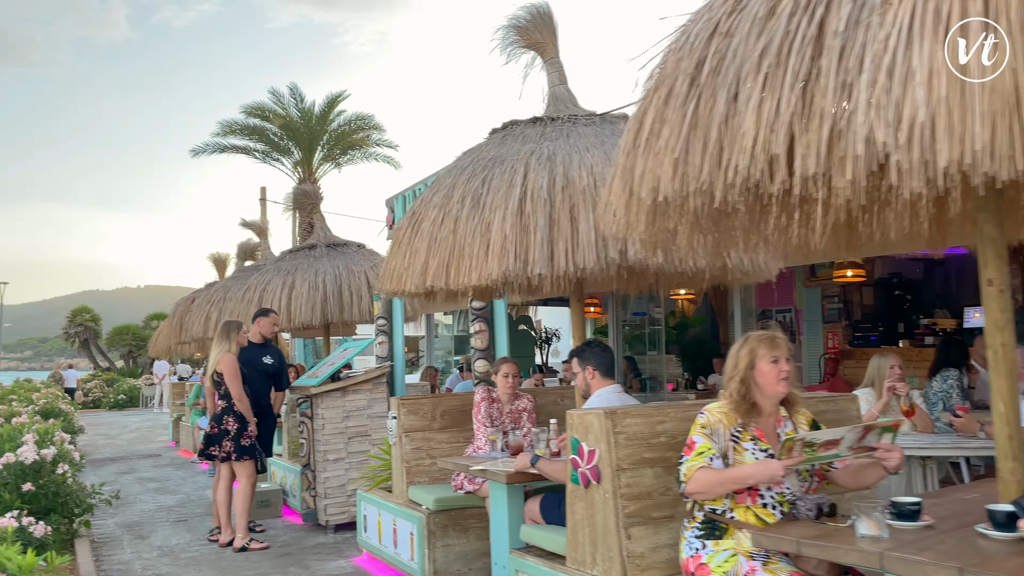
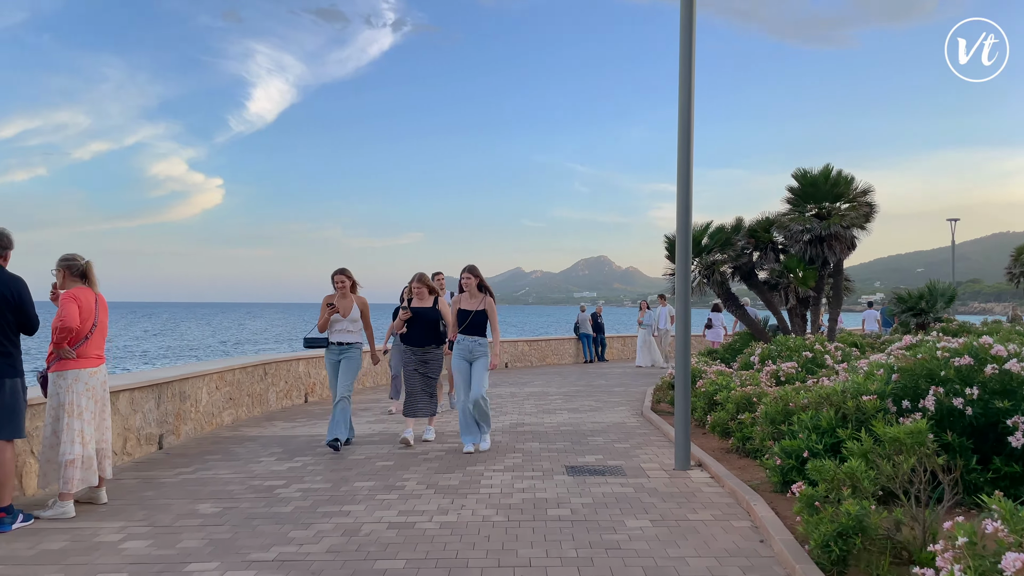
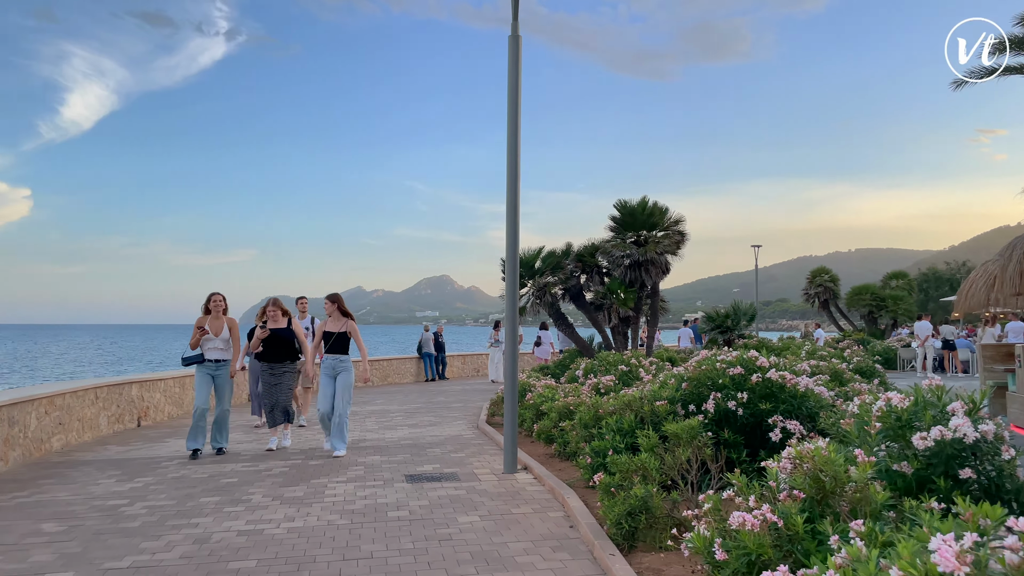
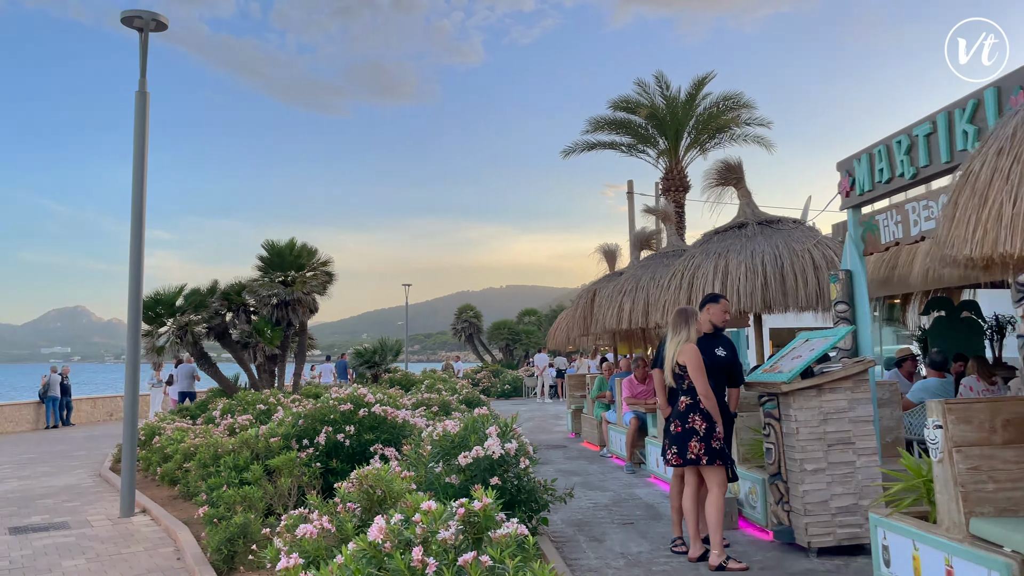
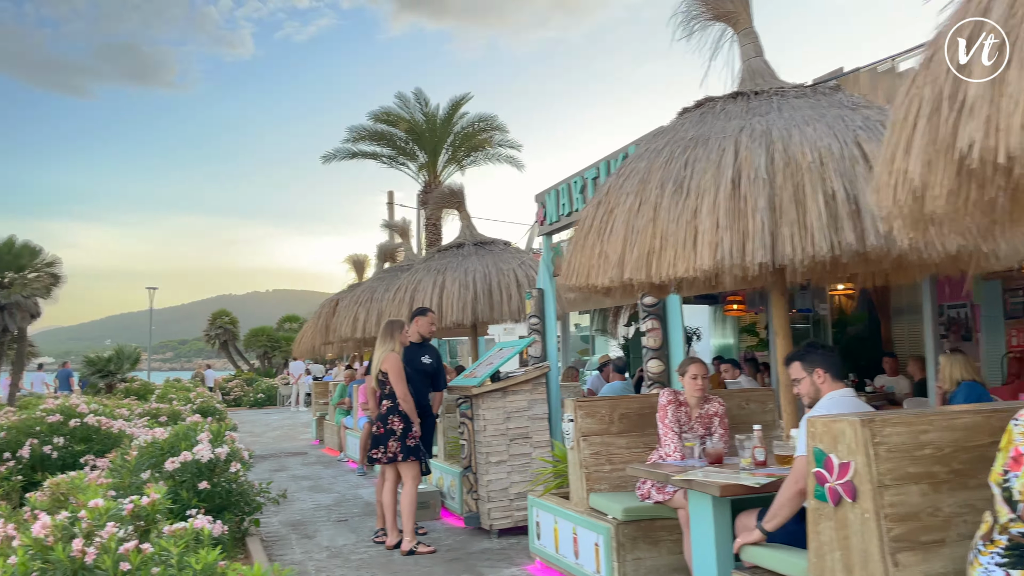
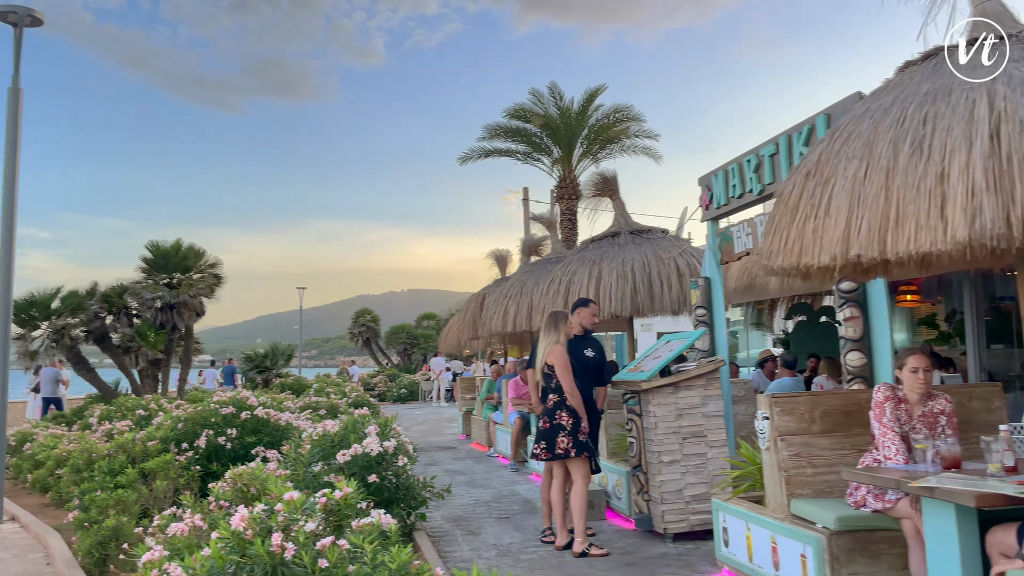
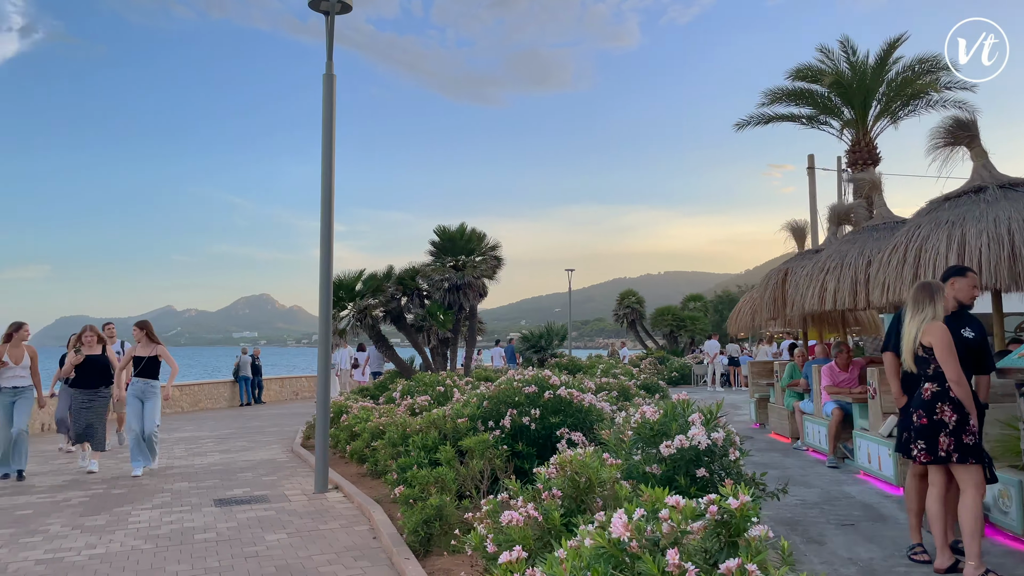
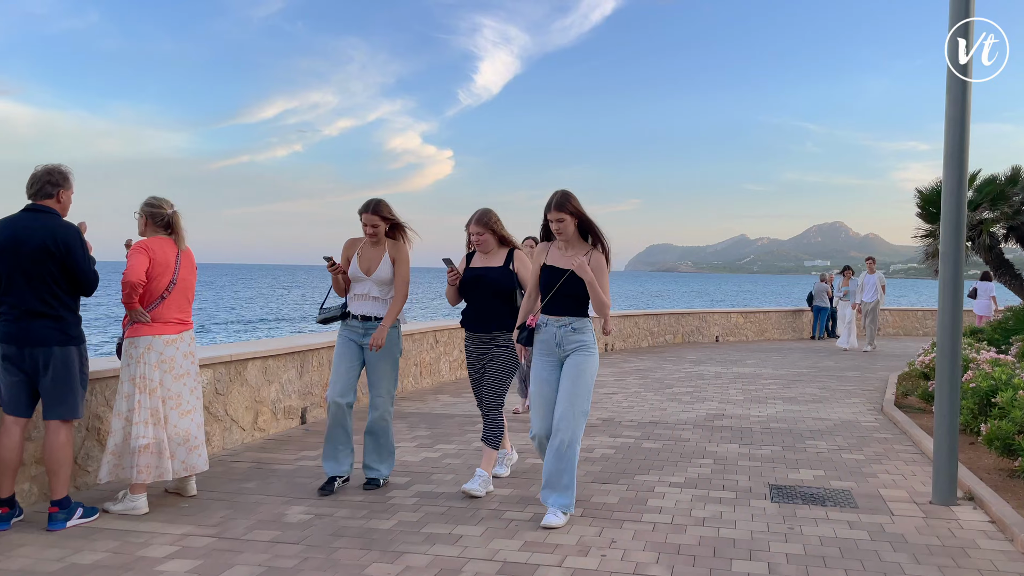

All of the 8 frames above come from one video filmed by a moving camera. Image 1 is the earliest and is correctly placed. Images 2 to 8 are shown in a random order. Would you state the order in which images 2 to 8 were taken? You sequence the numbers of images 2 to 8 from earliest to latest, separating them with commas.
5, 6, 4, 7, 3, 2, 8
